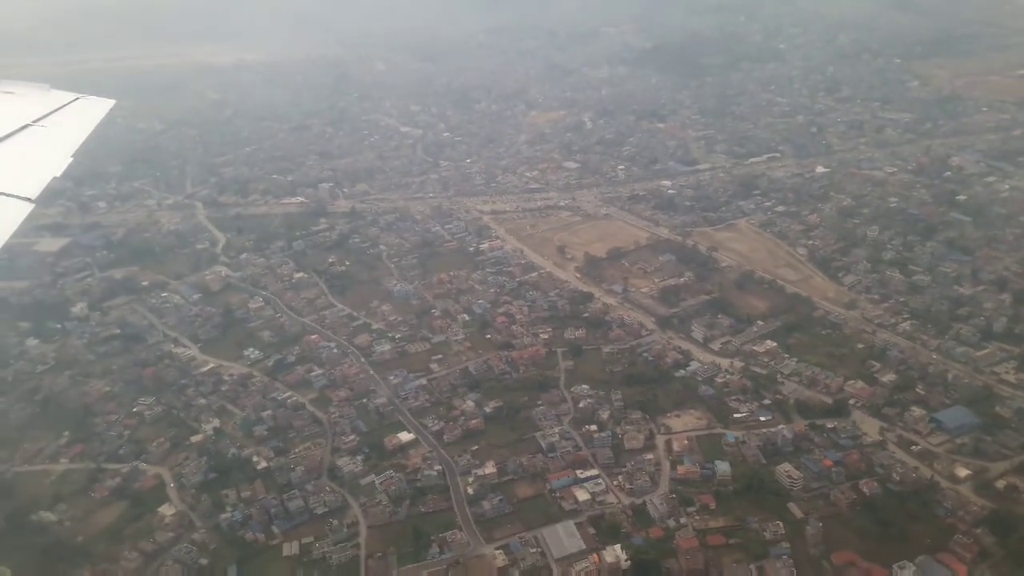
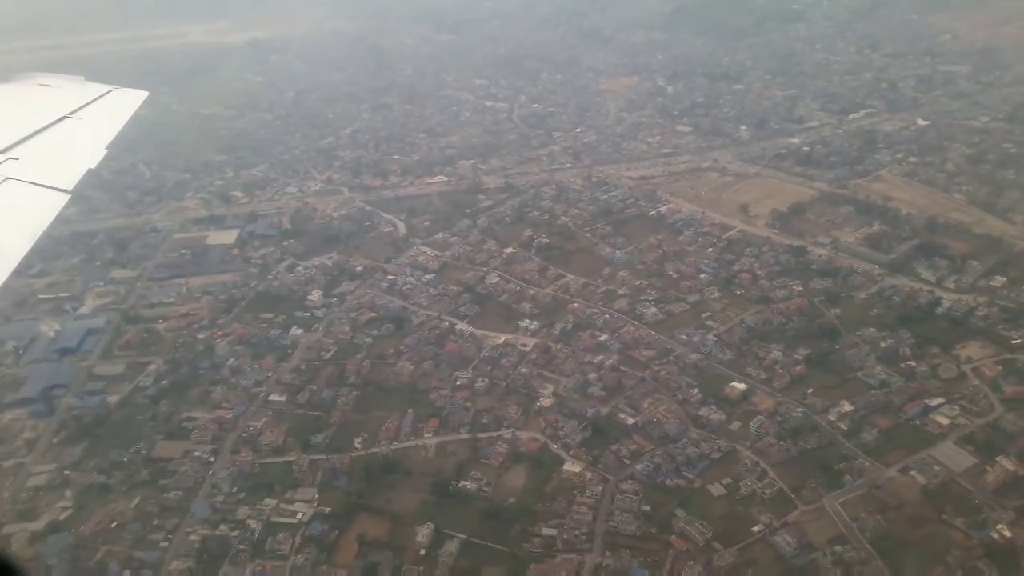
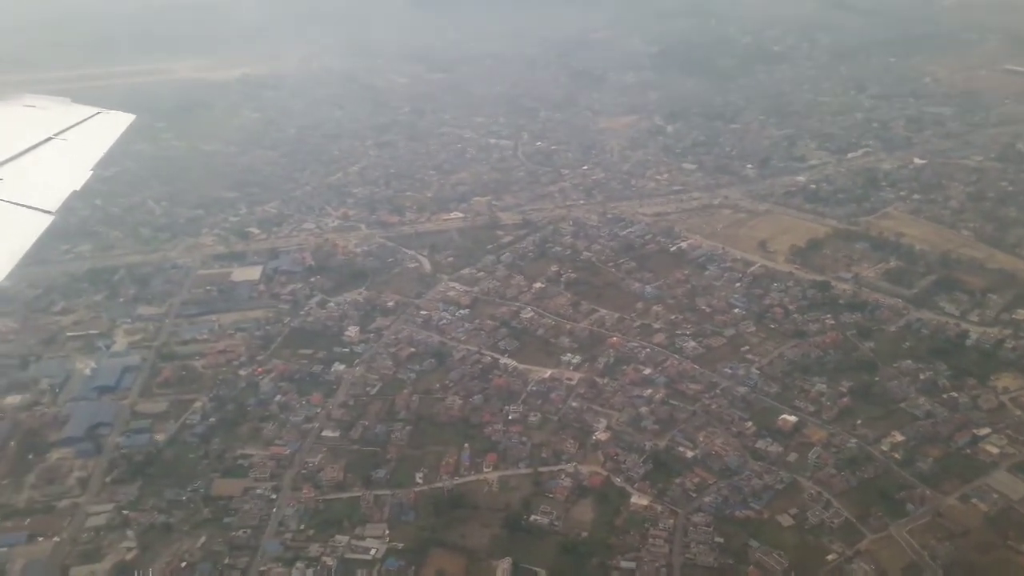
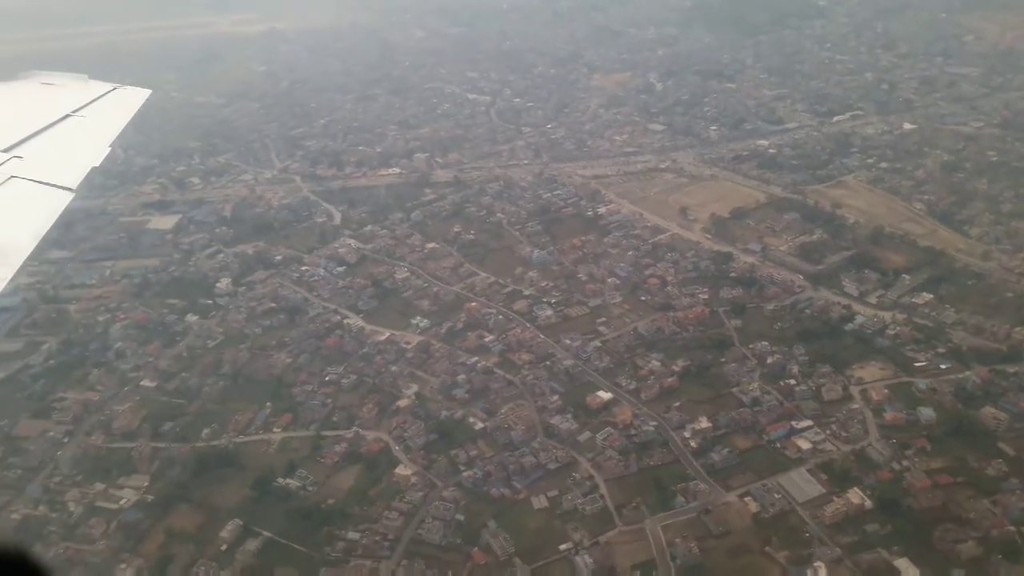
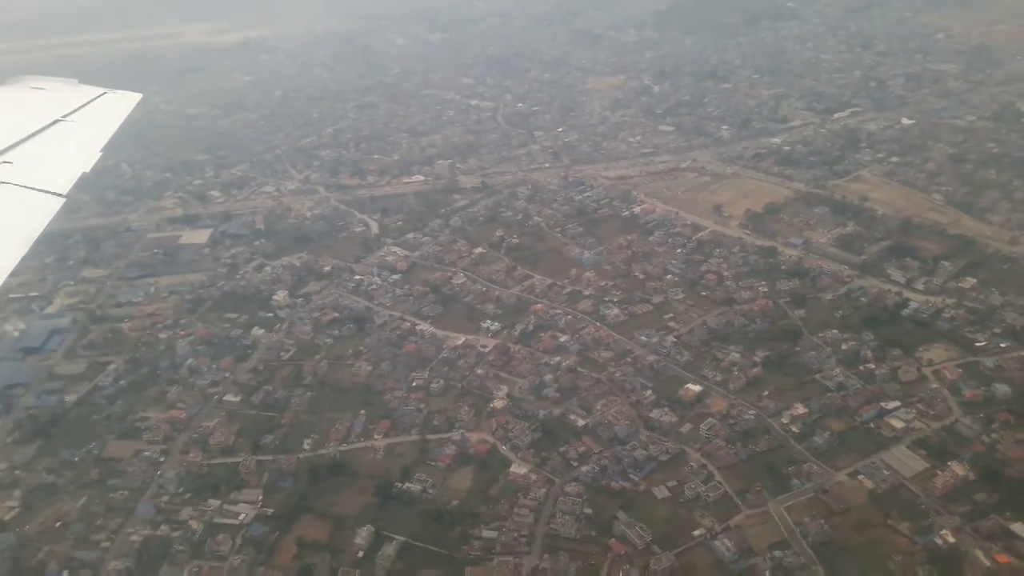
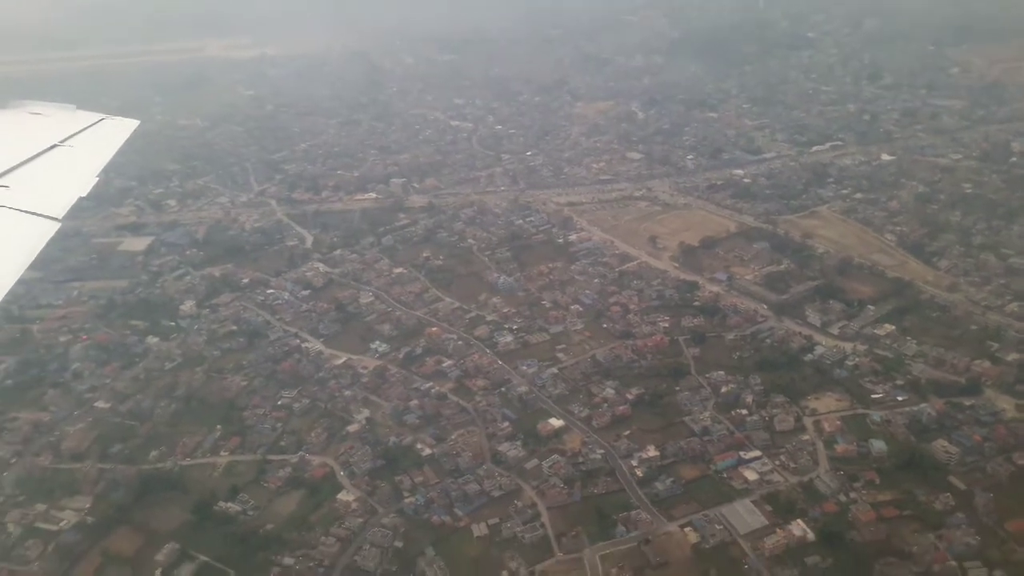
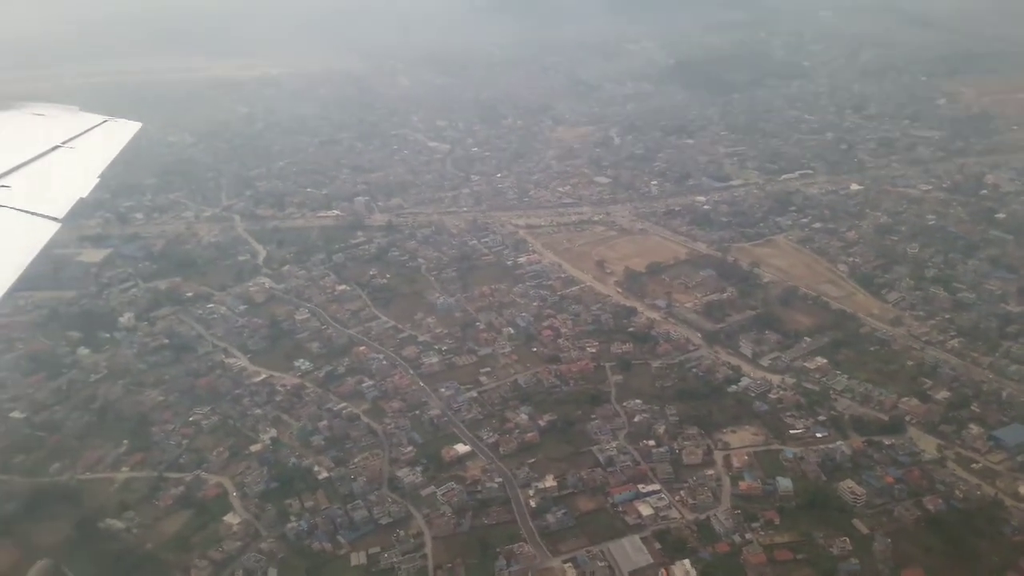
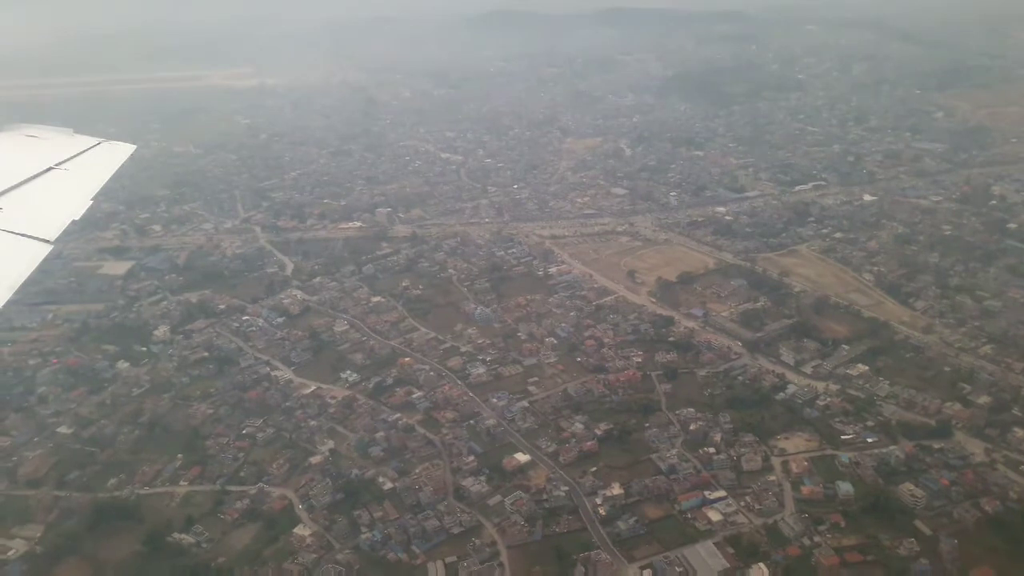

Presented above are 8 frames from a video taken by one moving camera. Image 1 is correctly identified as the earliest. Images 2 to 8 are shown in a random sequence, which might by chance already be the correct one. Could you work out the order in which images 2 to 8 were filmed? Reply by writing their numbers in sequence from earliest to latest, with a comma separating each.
7, 8, 6, 4, 5, 2, 3
